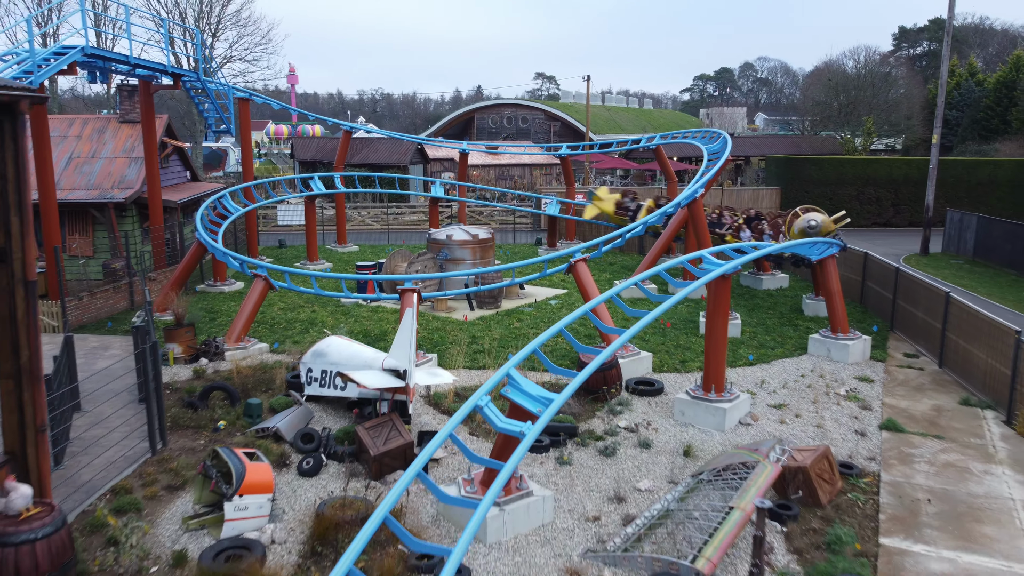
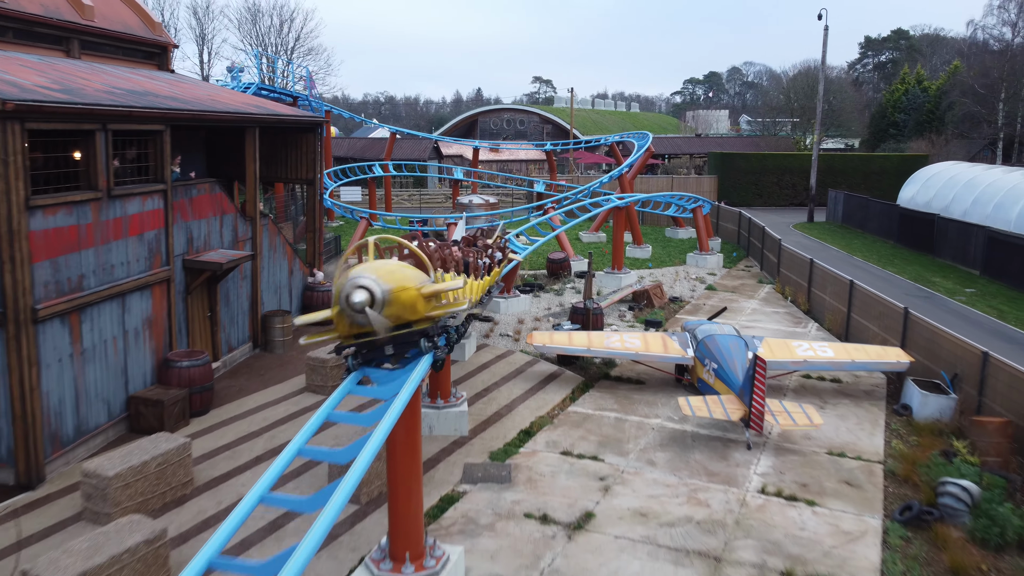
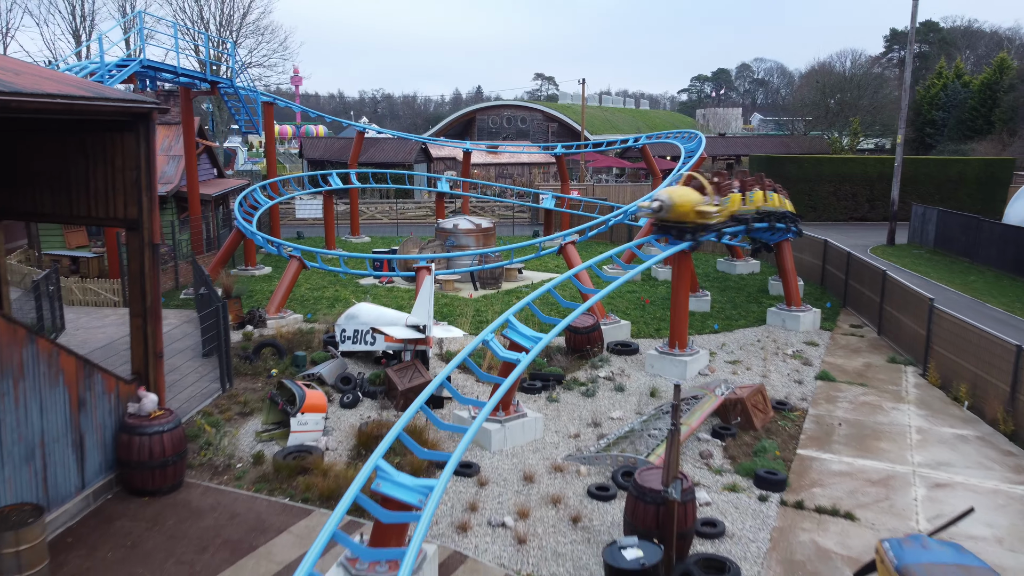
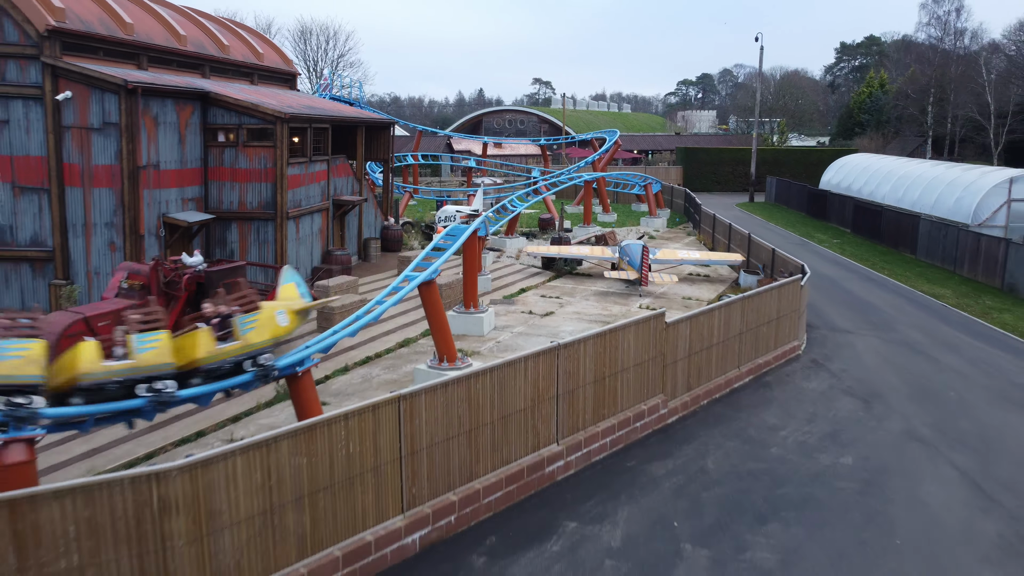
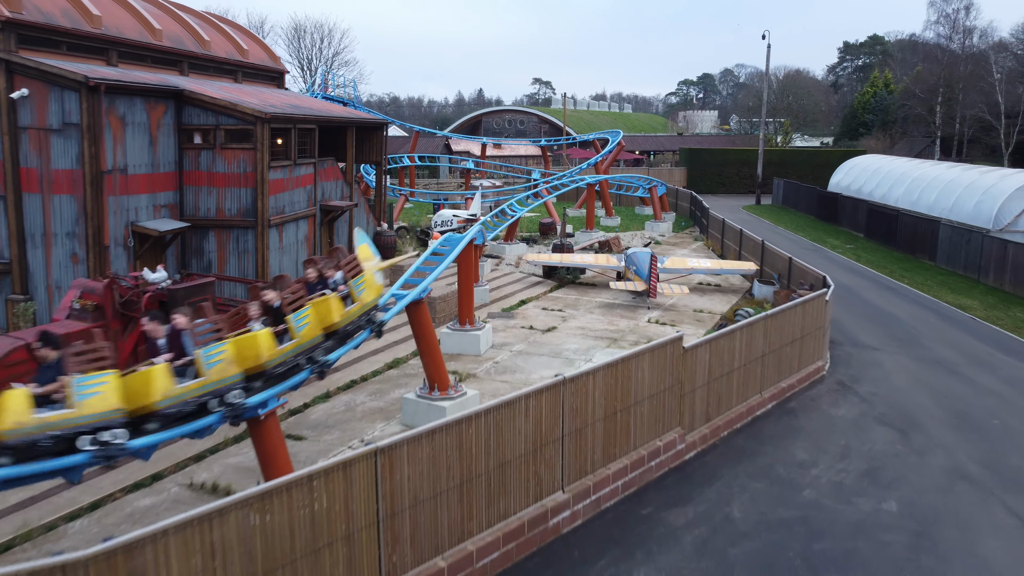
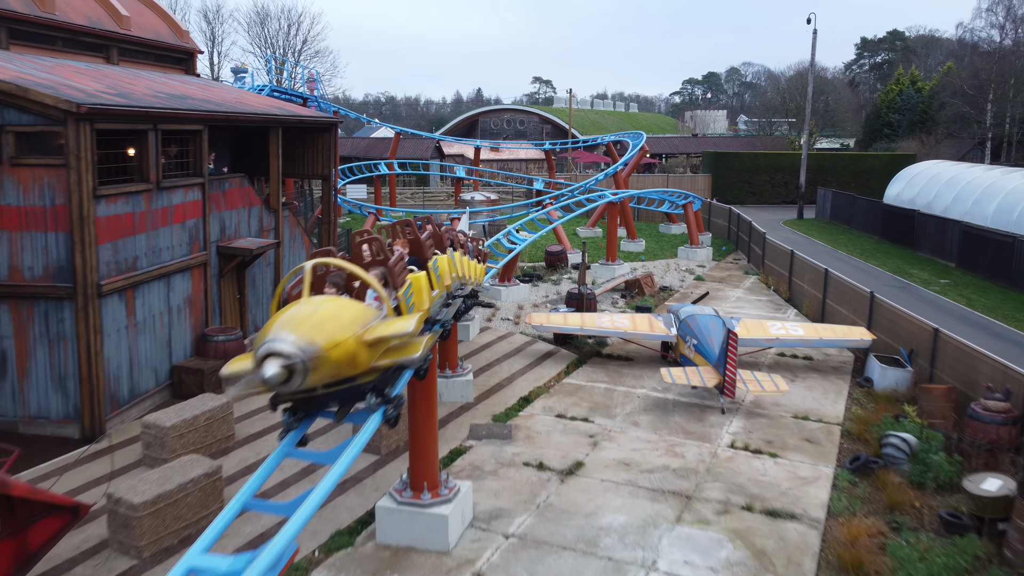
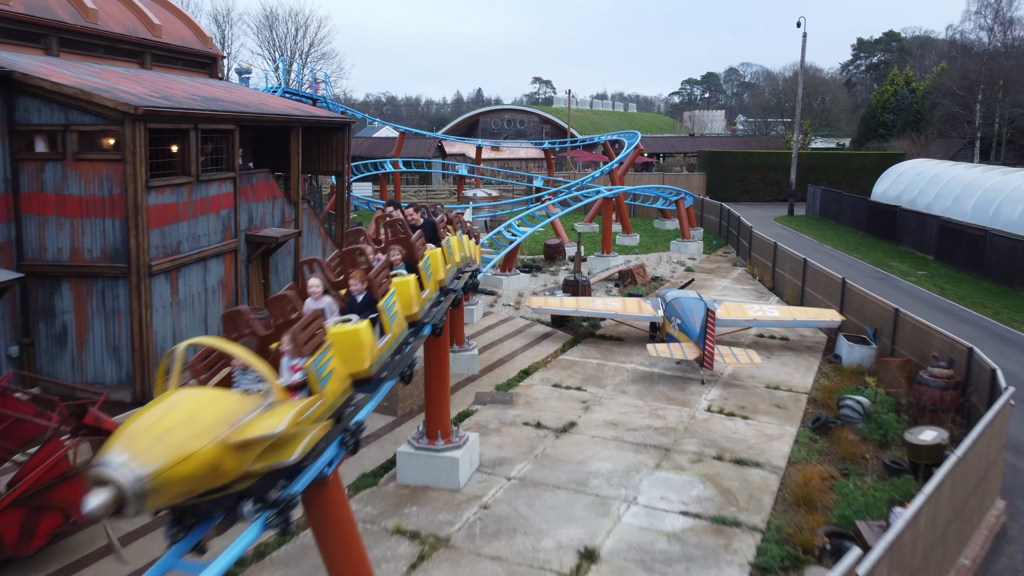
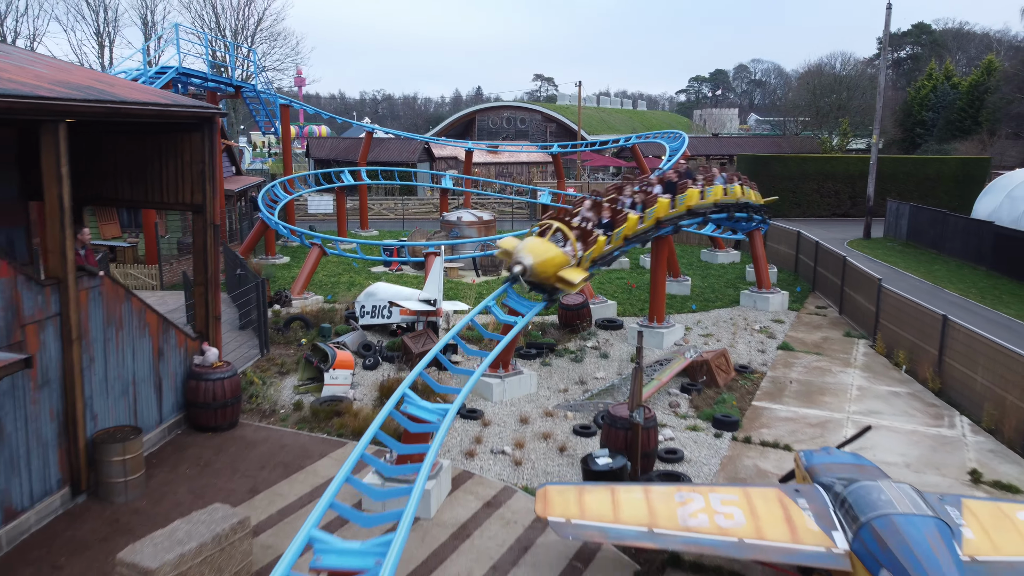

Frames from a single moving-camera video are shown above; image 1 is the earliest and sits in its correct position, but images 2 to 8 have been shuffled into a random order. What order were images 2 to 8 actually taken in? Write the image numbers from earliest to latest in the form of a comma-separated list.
3, 8, 2, 6, 7, 5, 4
